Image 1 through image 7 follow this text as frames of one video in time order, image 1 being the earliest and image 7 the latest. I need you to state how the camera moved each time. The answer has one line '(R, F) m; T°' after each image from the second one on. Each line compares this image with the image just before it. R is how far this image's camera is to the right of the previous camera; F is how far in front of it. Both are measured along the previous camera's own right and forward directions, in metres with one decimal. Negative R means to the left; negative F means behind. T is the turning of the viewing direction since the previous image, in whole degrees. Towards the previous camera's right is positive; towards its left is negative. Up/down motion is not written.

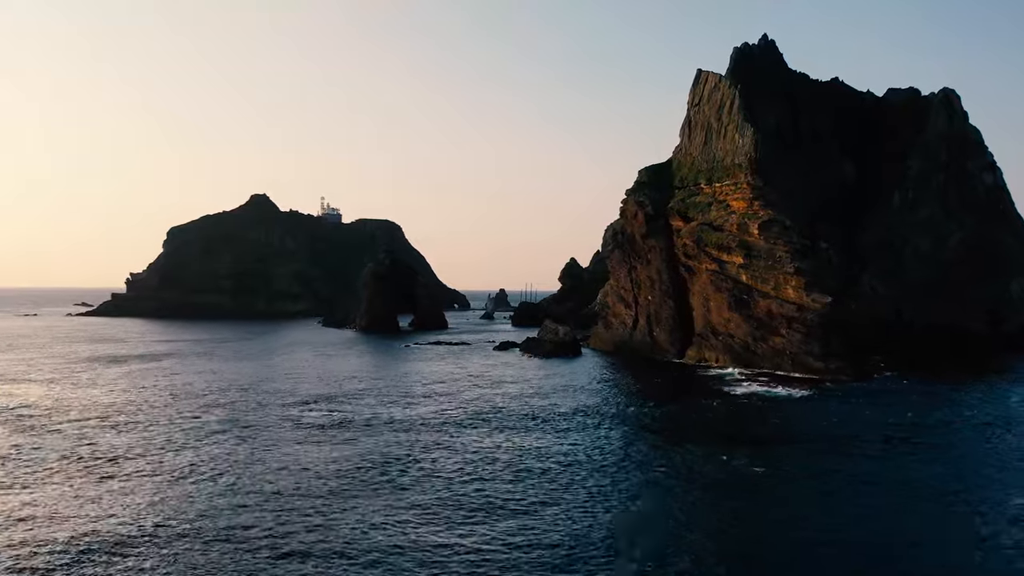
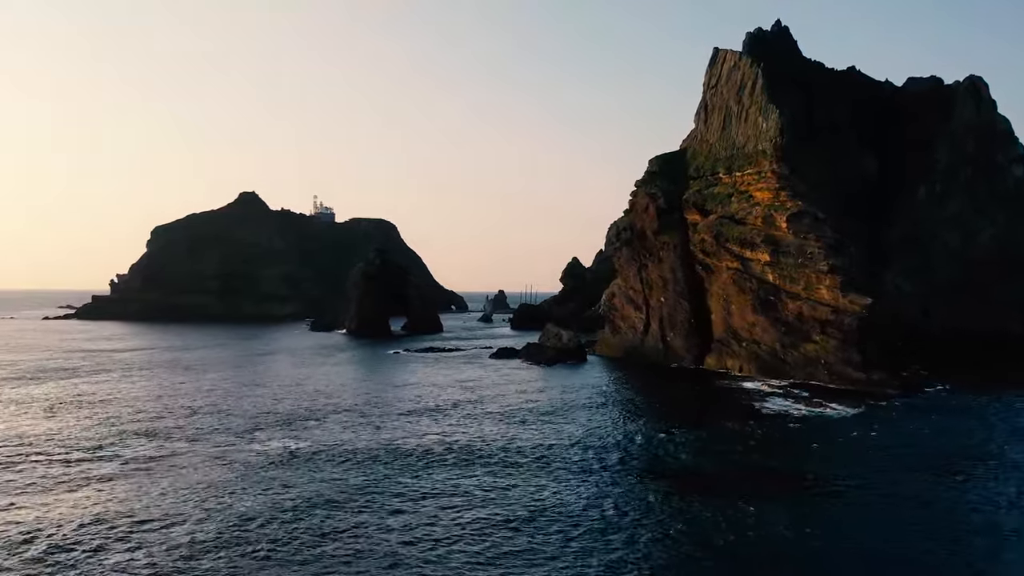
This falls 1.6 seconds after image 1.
(+0.2, +7.5) m; 0°
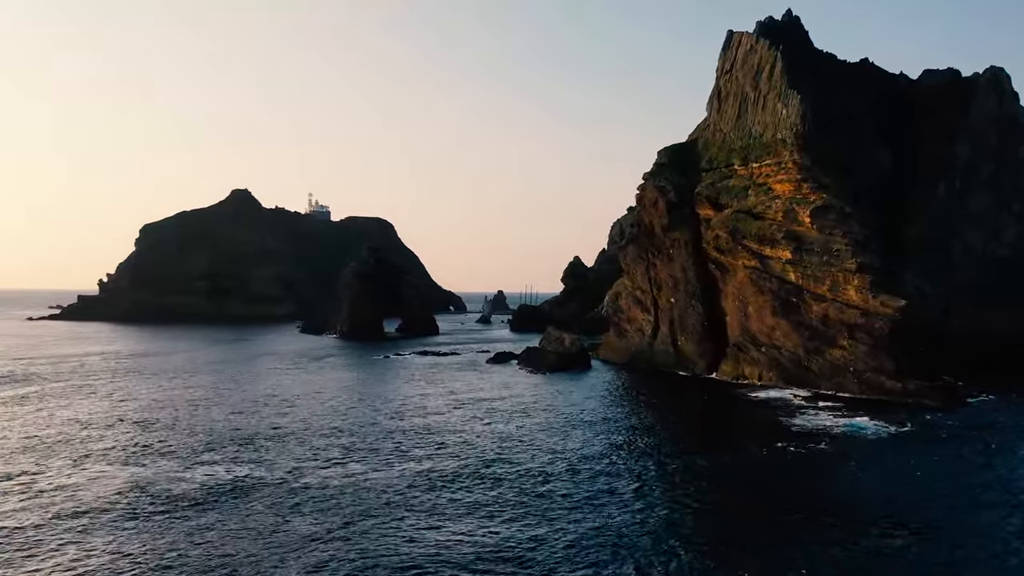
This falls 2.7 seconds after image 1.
(+0.2, +5.1) m; 0°
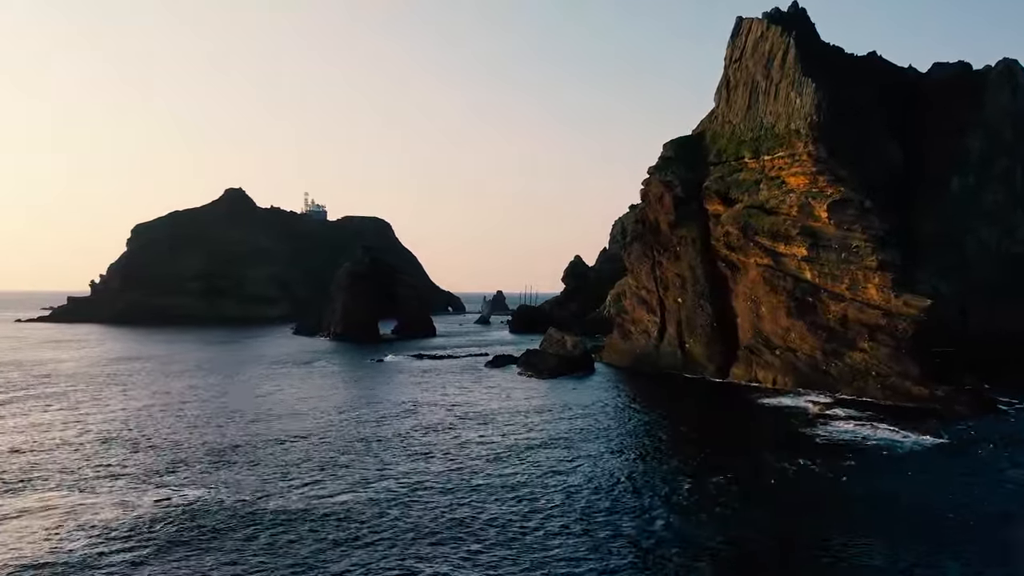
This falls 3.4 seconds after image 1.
(+0.1, +3.3) m; 0°
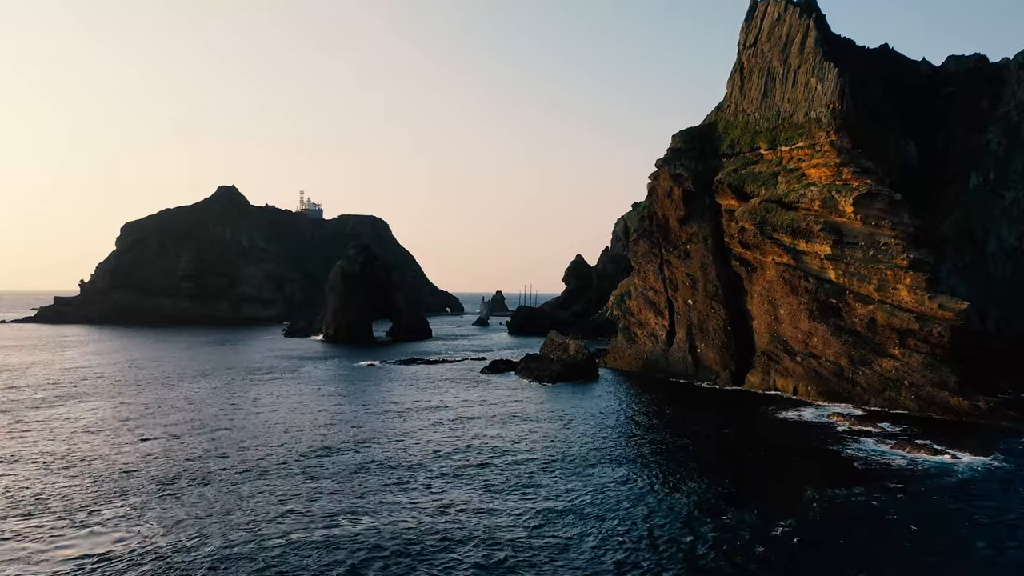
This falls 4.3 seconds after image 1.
(+0.1, +4.2) m; 0°
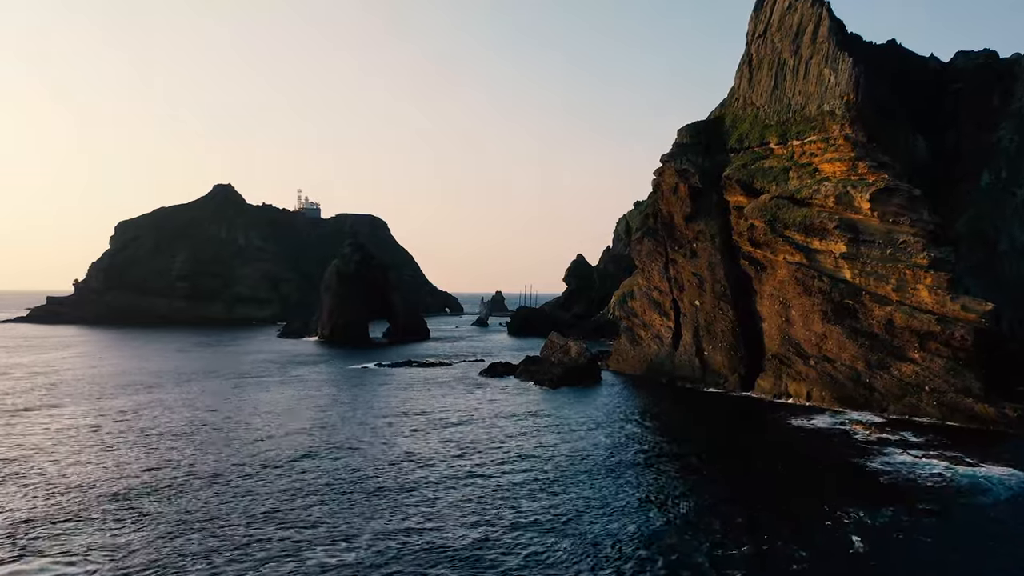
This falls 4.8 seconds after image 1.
(+0.1, +2.3) m; 0°
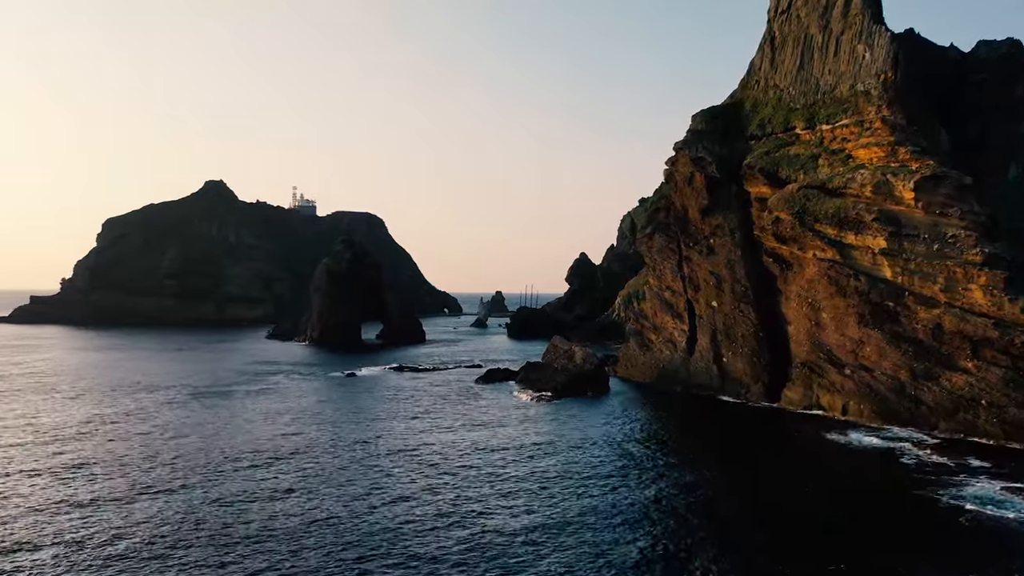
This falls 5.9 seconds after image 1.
(+0.1, +5.1) m; 0°
